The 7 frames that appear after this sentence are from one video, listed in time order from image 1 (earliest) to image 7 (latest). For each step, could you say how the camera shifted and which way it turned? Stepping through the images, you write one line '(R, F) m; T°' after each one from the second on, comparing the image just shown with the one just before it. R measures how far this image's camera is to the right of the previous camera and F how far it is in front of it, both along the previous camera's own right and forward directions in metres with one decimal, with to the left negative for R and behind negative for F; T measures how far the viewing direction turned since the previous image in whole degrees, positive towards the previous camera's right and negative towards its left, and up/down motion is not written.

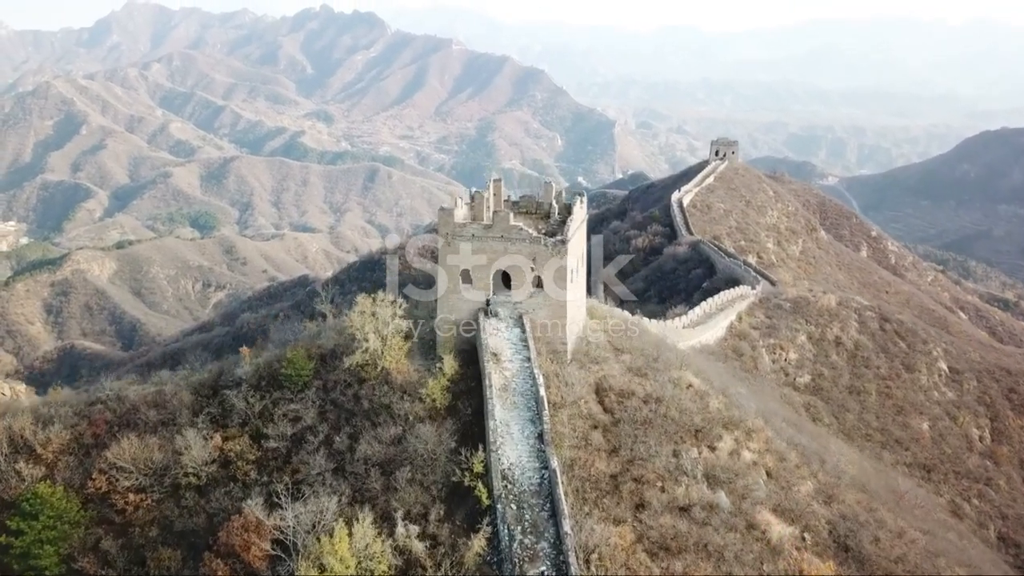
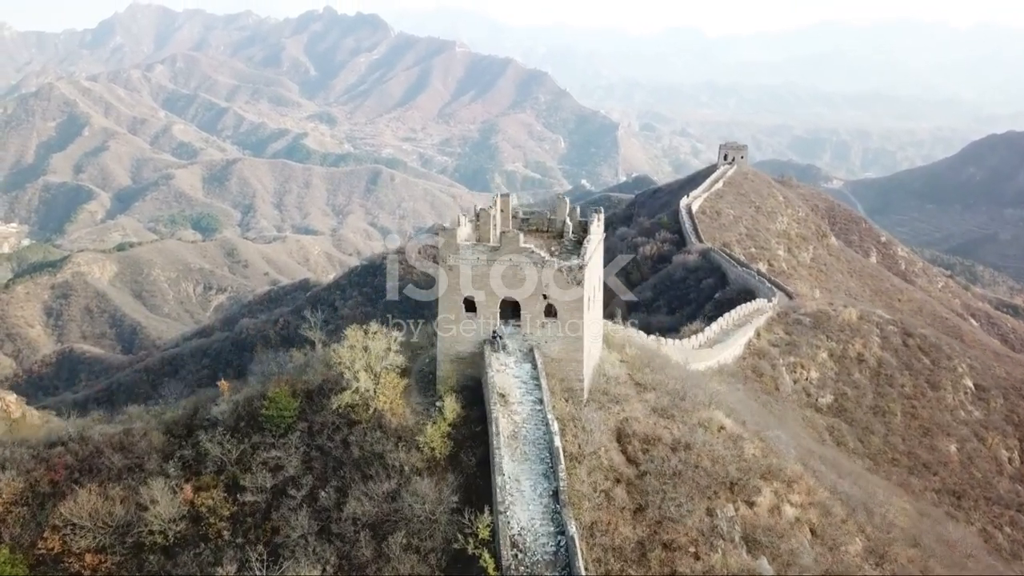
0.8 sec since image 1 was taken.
(-0.1, +1.1) m; 0°
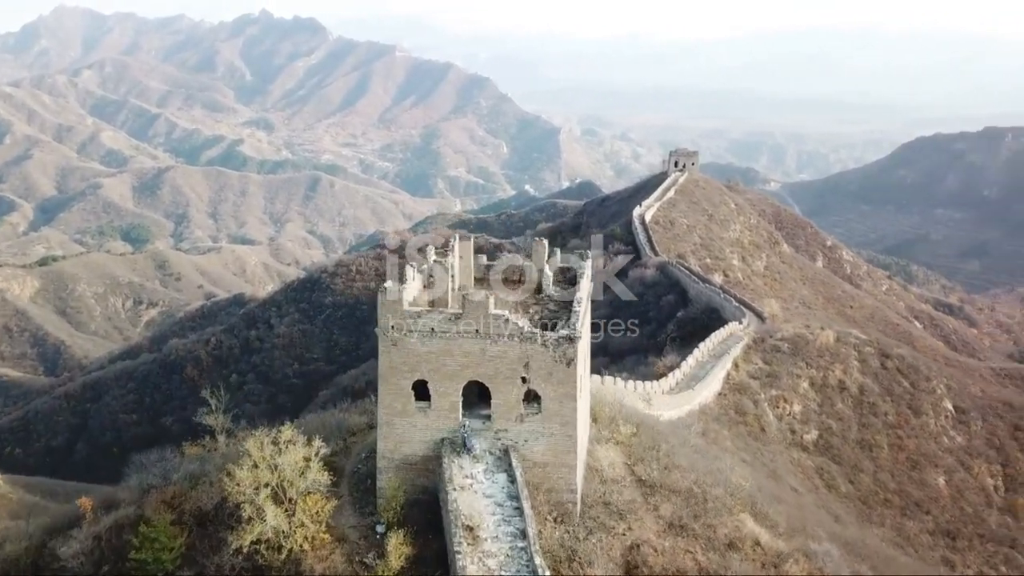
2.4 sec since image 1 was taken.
(-0.2, +2.3) m; +4°
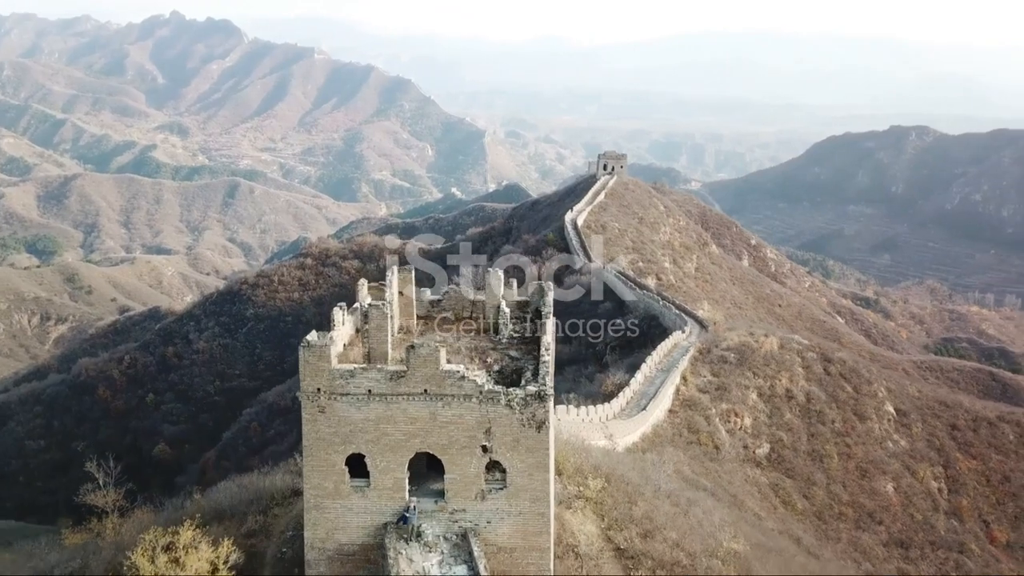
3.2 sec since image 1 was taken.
(-0.2, +1.2) m; +6°
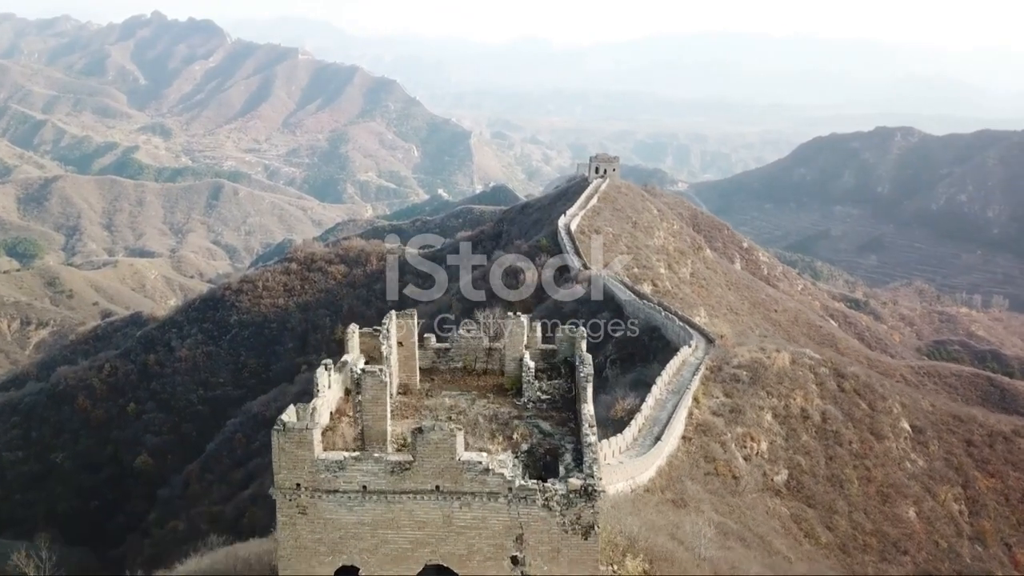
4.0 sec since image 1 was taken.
(-0.3, +1.2) m; +1°
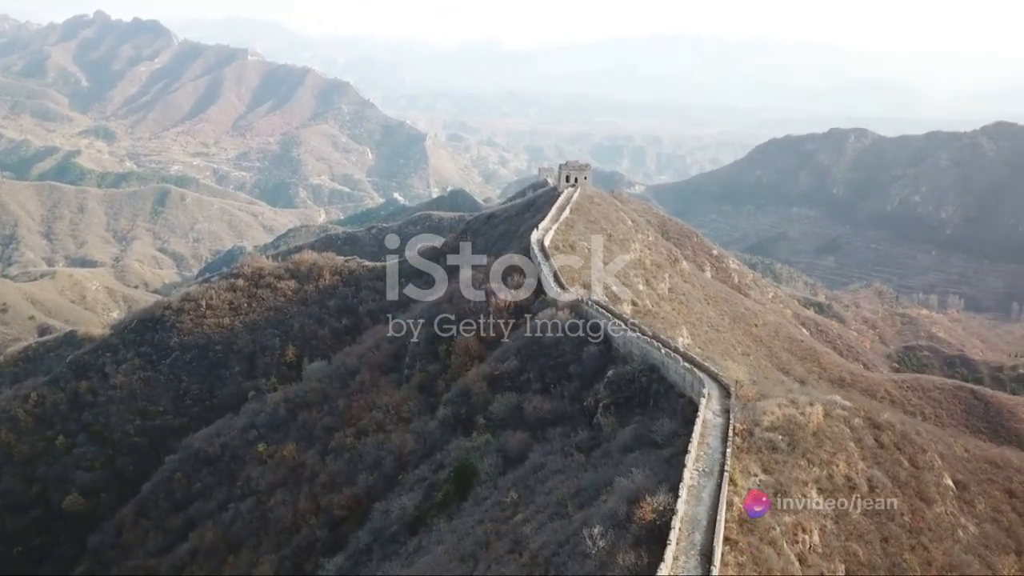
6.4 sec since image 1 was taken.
(-0.6, +3.5) m; +3°
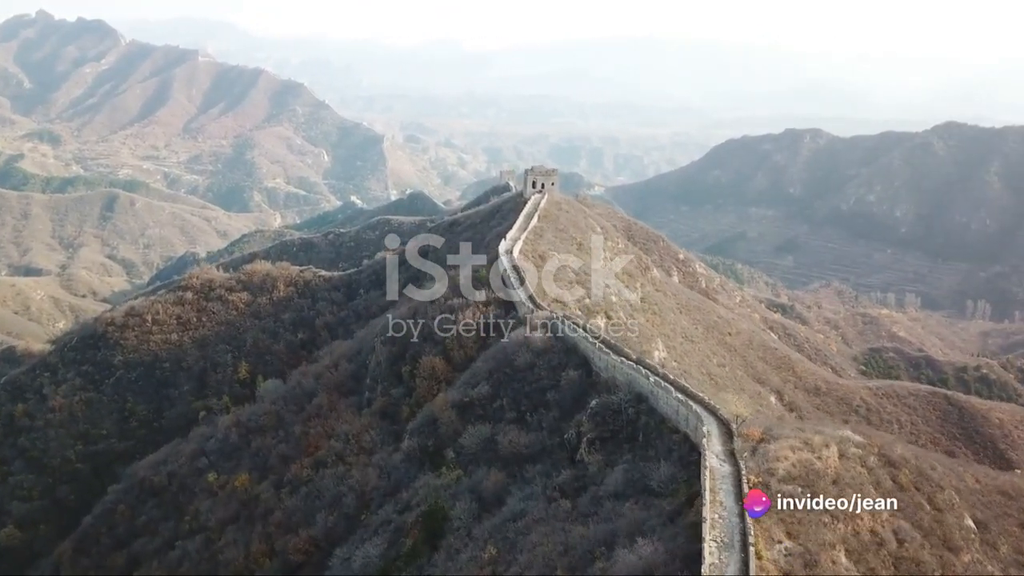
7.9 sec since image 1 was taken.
(-0.3, +2.2) m; +3°
